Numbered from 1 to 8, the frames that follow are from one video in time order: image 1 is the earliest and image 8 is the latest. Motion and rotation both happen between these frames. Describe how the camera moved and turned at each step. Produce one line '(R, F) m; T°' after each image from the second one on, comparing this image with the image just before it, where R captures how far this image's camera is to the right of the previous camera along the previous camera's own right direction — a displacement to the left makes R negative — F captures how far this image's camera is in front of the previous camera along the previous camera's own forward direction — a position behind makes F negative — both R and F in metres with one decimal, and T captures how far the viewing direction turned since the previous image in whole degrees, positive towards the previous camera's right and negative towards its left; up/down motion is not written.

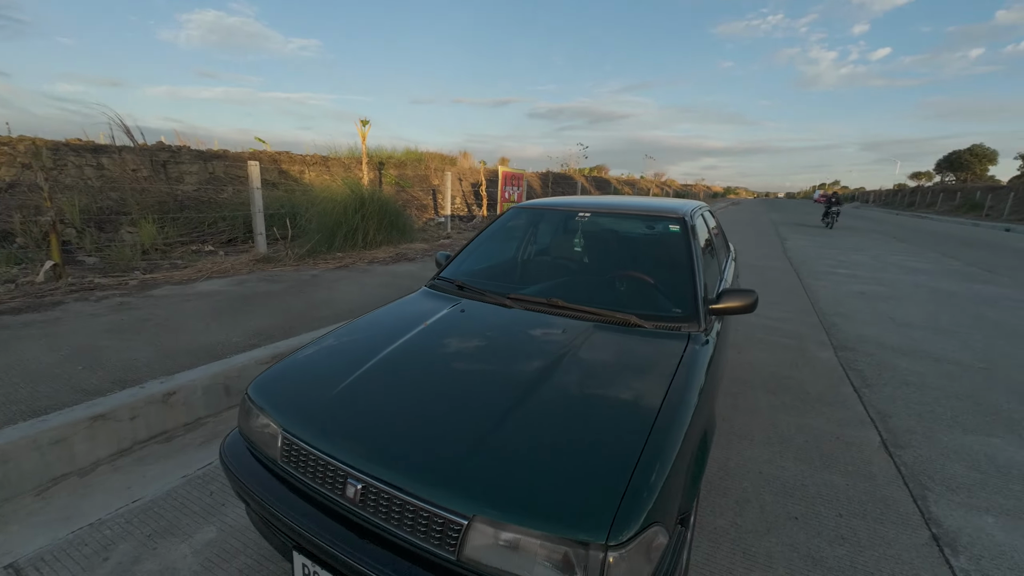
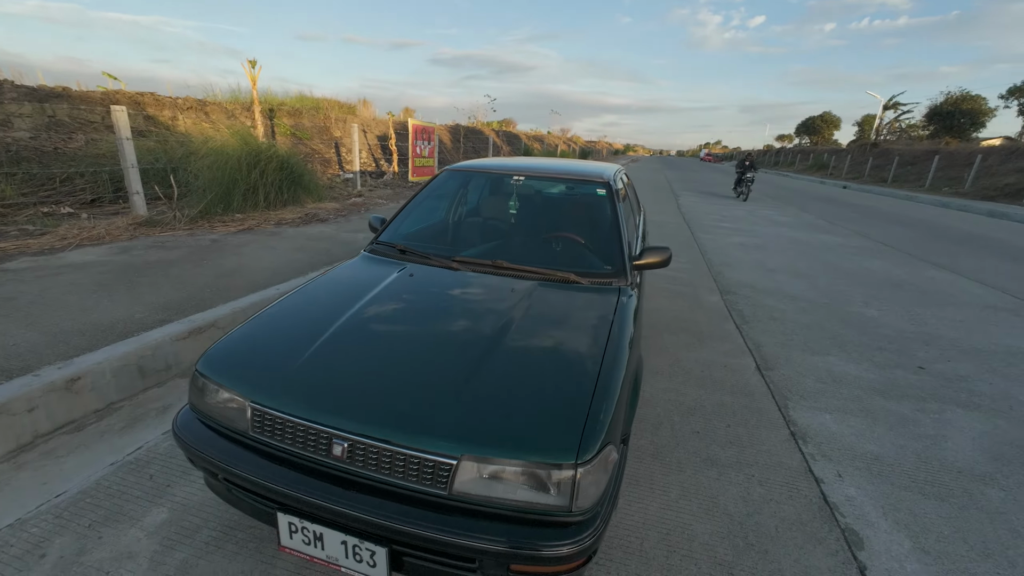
(-0.2, -0.1) m; +12°
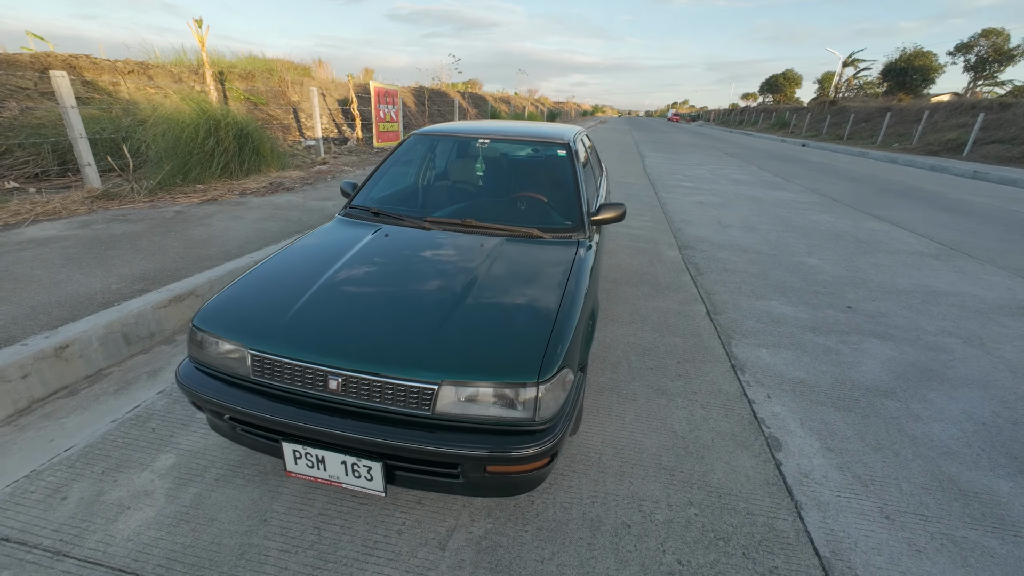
(0.0, -0.2) m; +3°
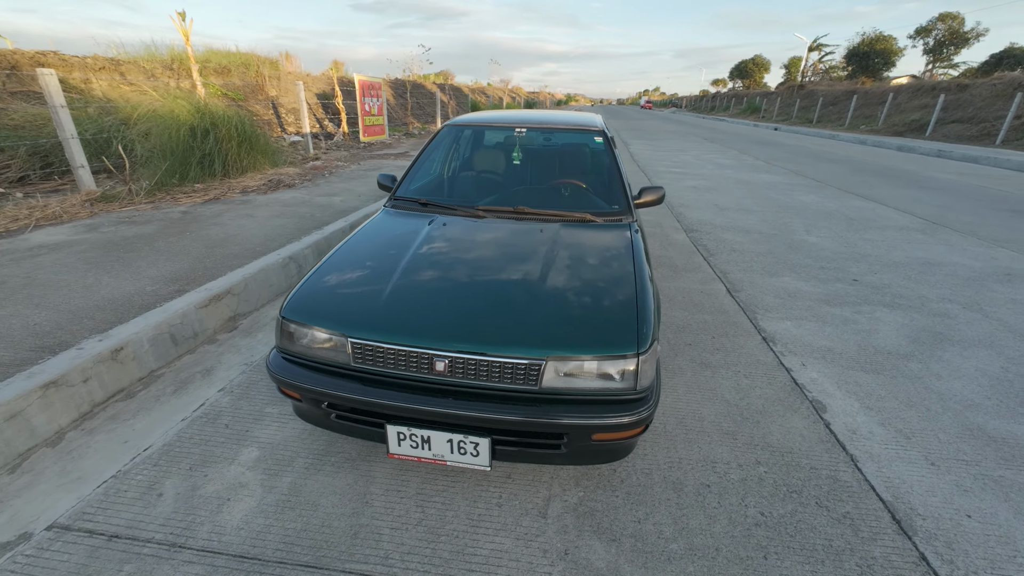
(-0.5, -0.1) m; +3°
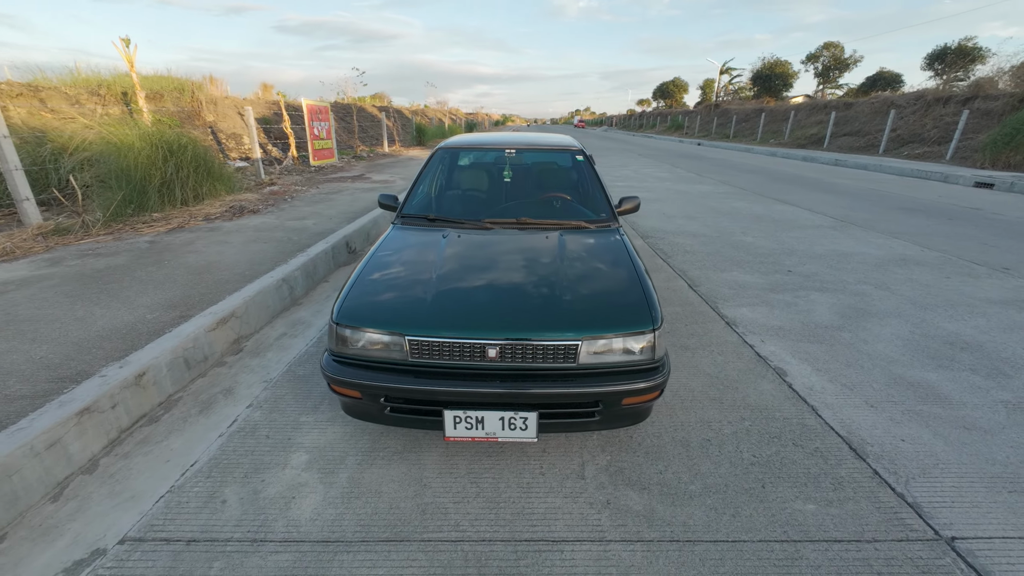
(-0.4, -0.3) m; +7°
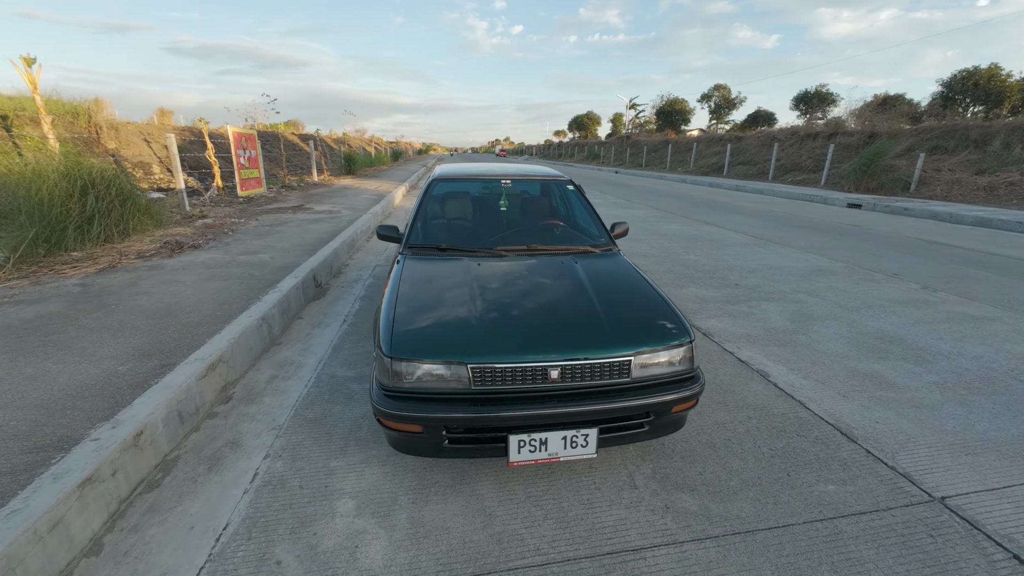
(-0.6, 0.0) m; +10°
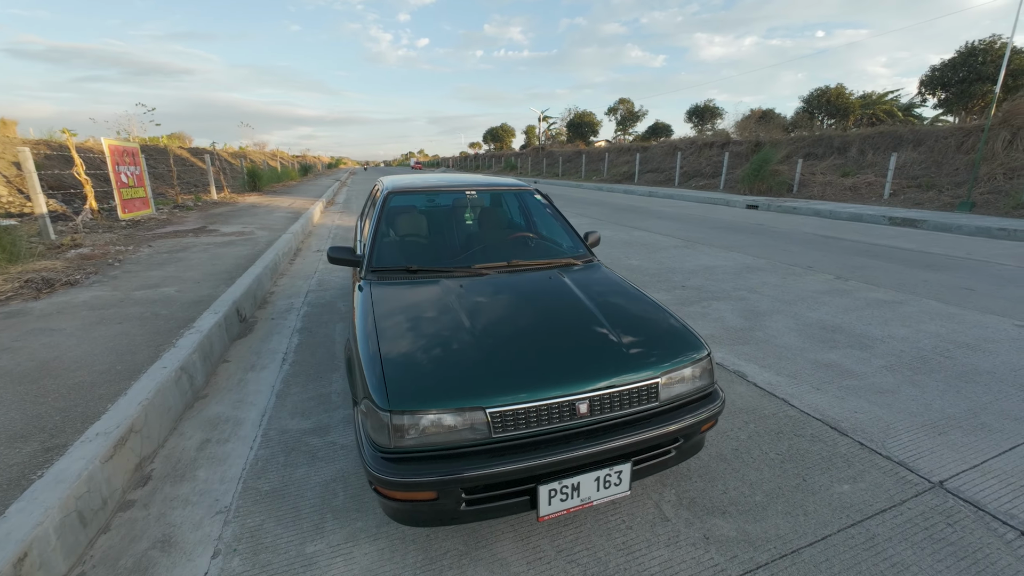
(-0.4, +0.3) m; +10°
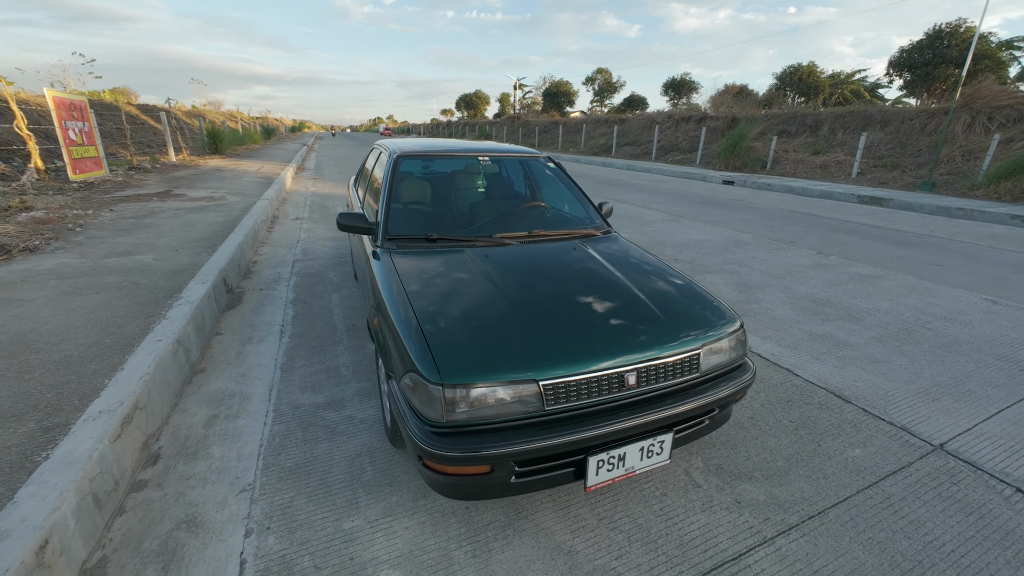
(-0.3, +0.1) m; +4°
